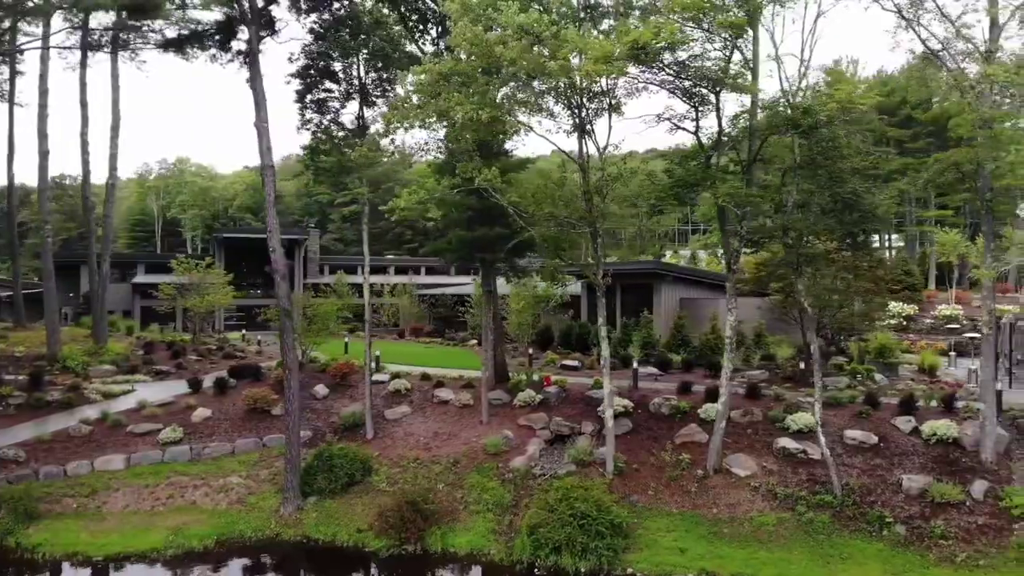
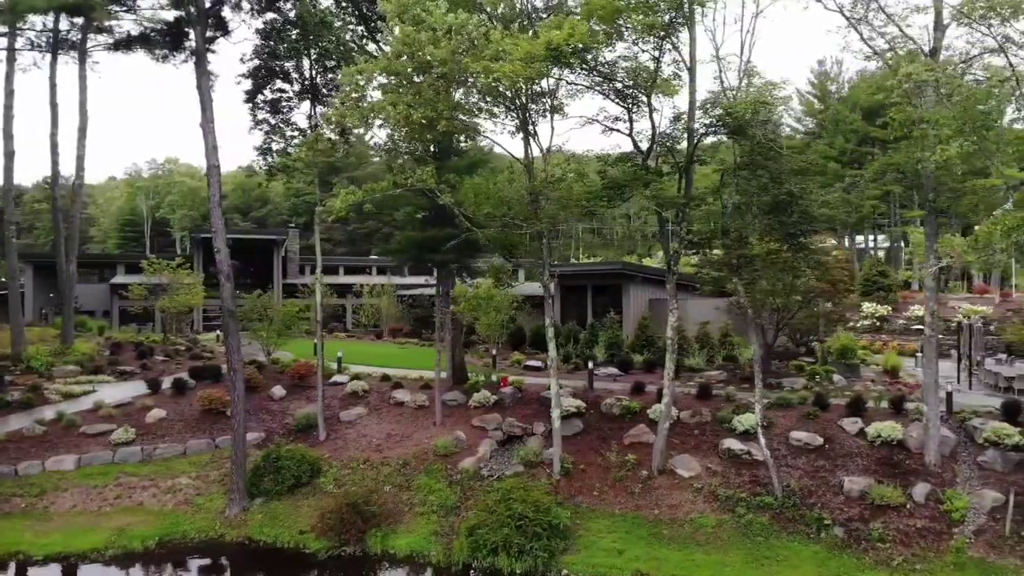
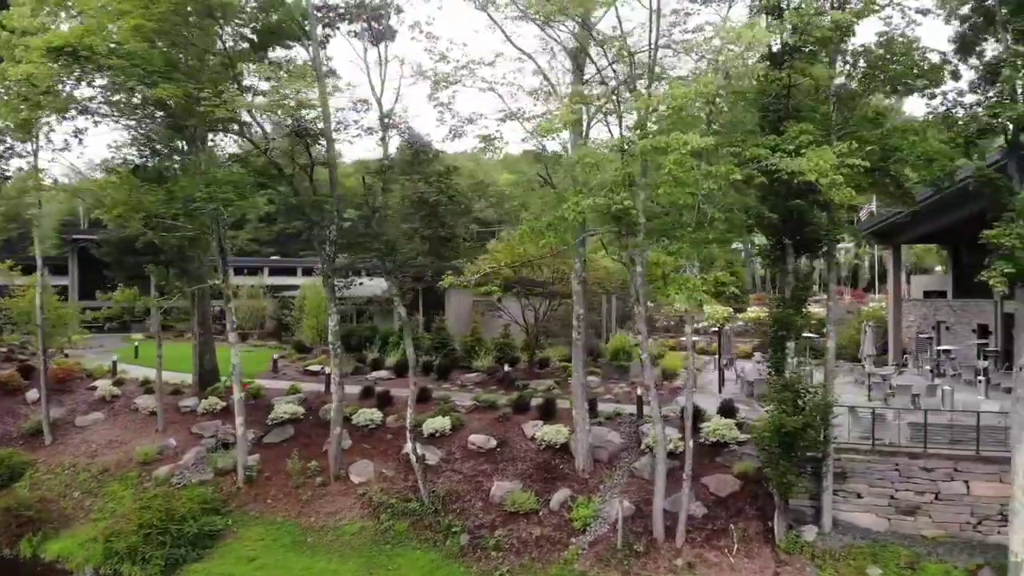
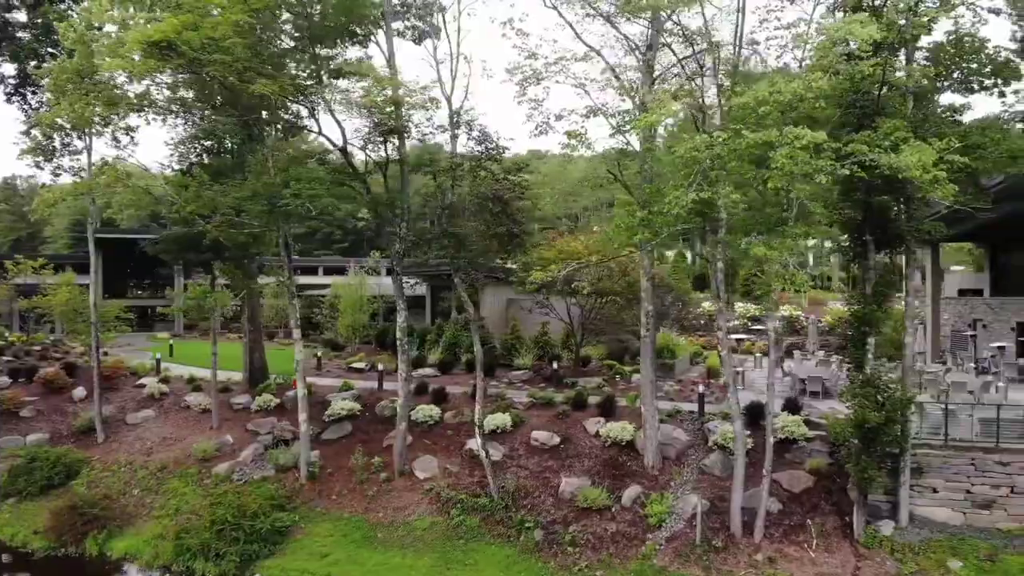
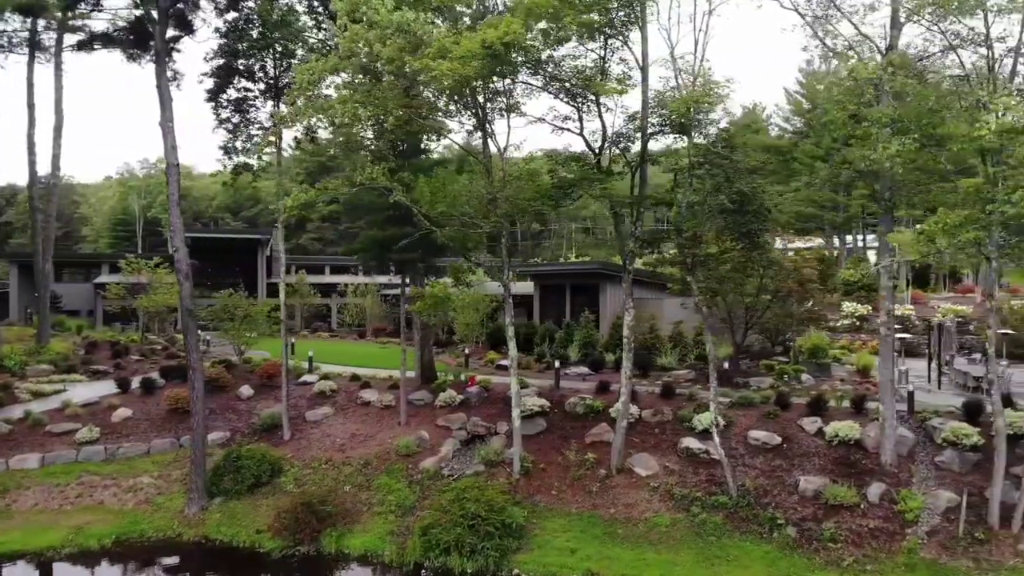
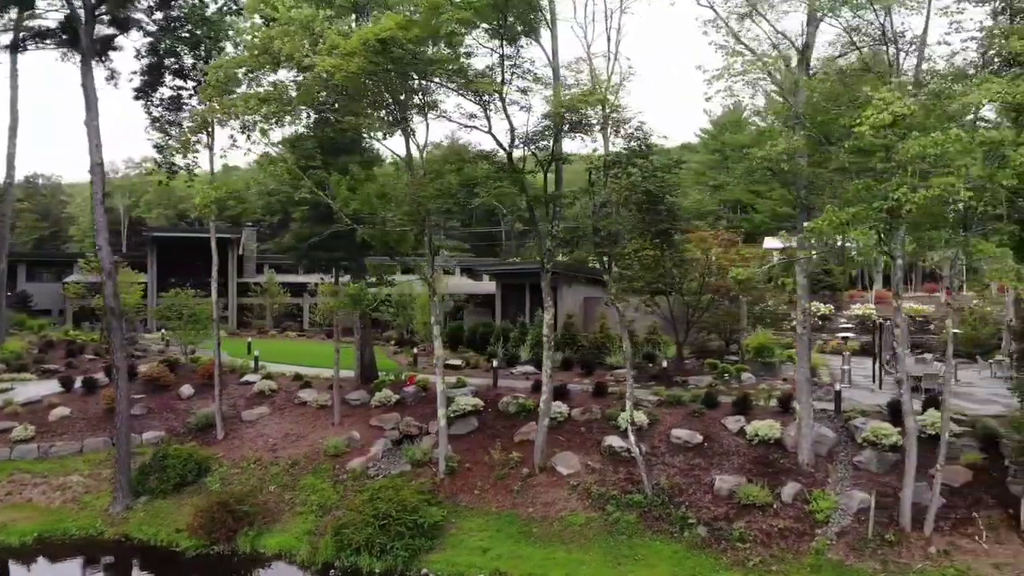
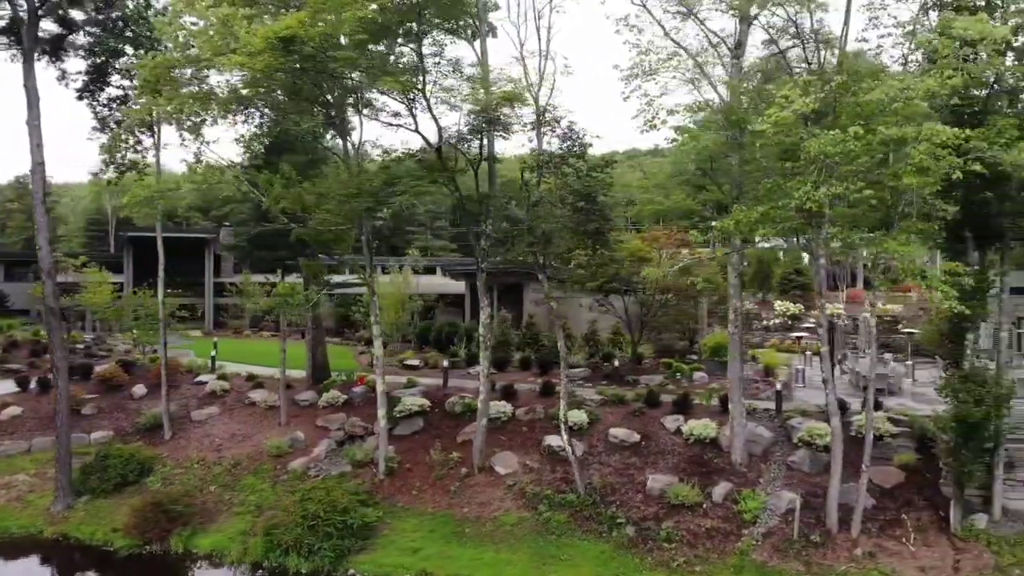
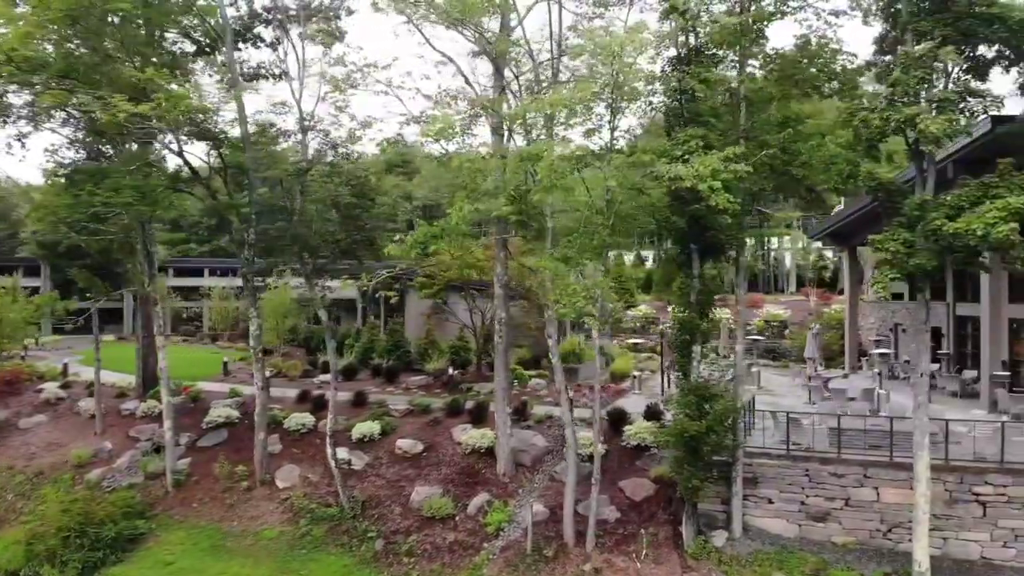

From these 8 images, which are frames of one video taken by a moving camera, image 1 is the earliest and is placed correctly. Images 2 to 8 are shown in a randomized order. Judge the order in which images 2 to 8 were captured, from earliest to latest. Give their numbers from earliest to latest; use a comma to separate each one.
2, 5, 6, 7, 4, 3, 8
